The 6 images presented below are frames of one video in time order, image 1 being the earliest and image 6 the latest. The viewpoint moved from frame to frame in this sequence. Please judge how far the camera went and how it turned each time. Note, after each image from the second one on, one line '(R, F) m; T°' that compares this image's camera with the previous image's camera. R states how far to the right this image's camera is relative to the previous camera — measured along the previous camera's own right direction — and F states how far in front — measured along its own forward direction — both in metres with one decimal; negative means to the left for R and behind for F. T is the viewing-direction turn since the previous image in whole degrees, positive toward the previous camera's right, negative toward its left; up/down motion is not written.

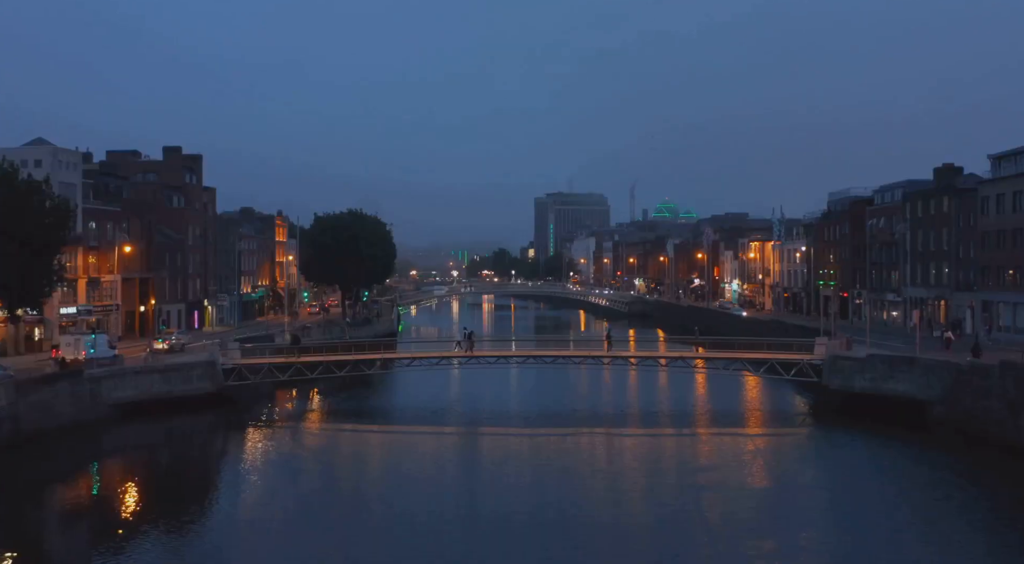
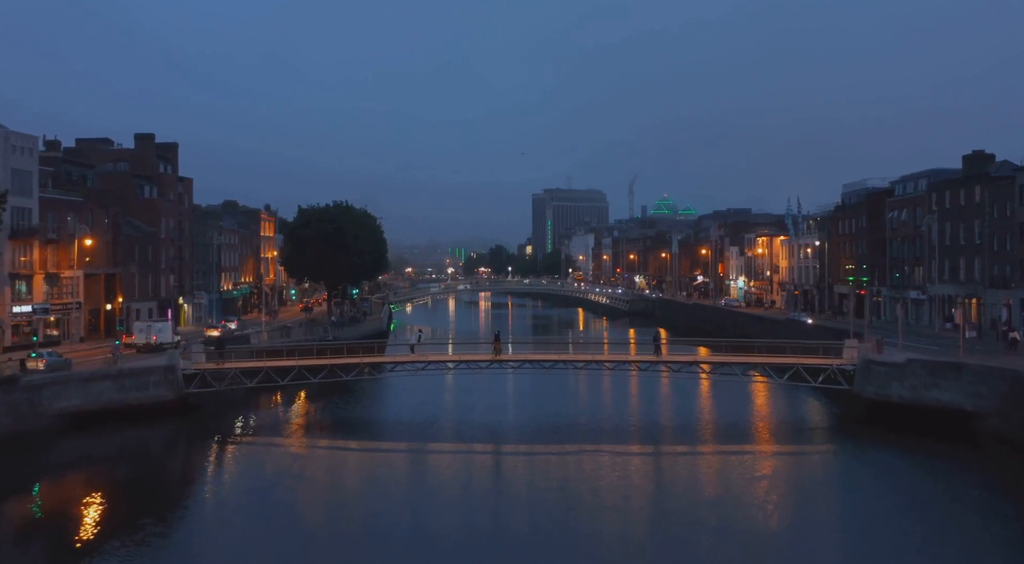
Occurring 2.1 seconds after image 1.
(+0.1, +4.9) m; 0°
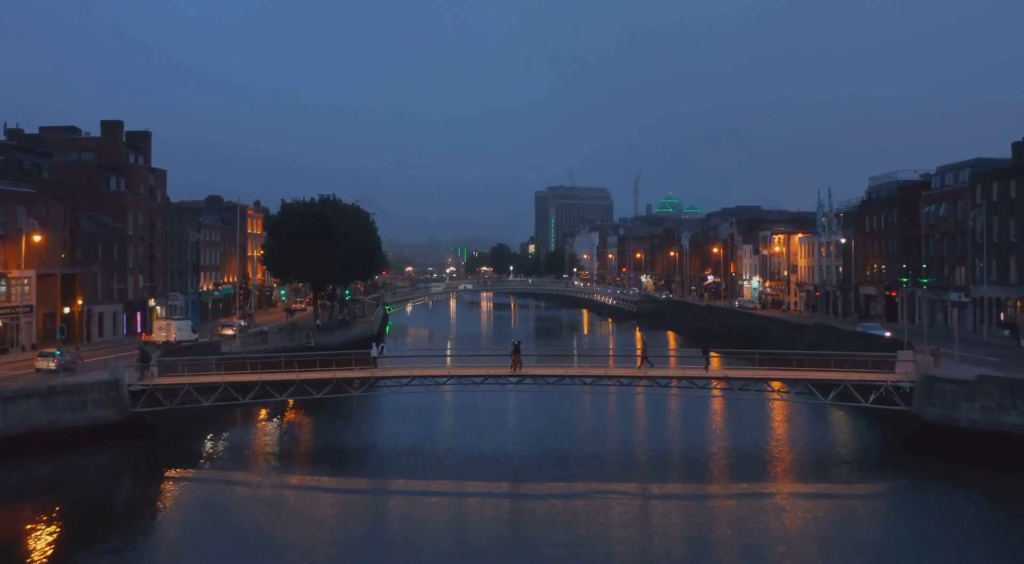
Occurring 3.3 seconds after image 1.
(+0.2, +6.0) m; 0°
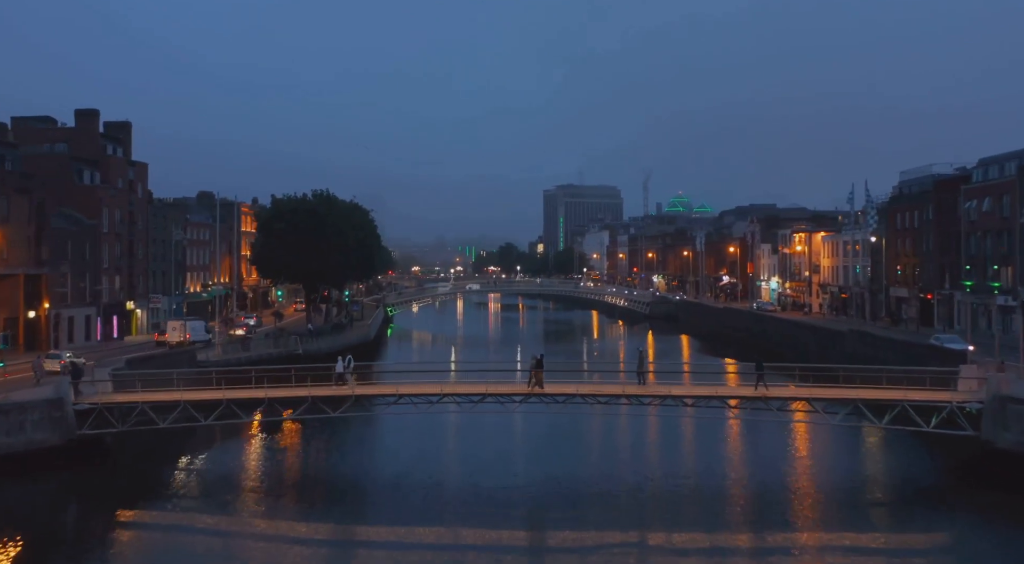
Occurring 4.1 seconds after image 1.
(+0.2, +4.8) m; -1°
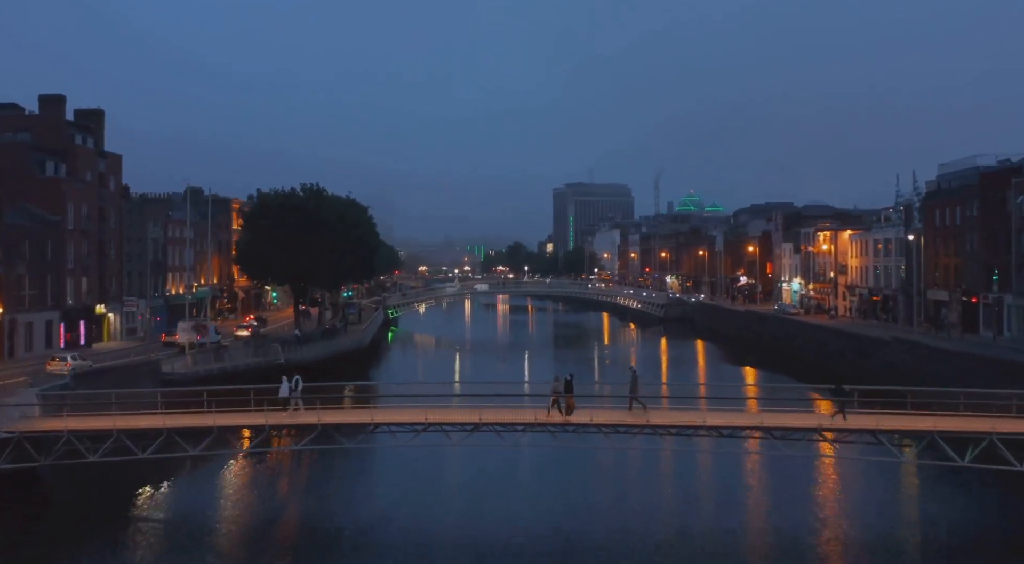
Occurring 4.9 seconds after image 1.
(+0.3, +5.4) m; -1°
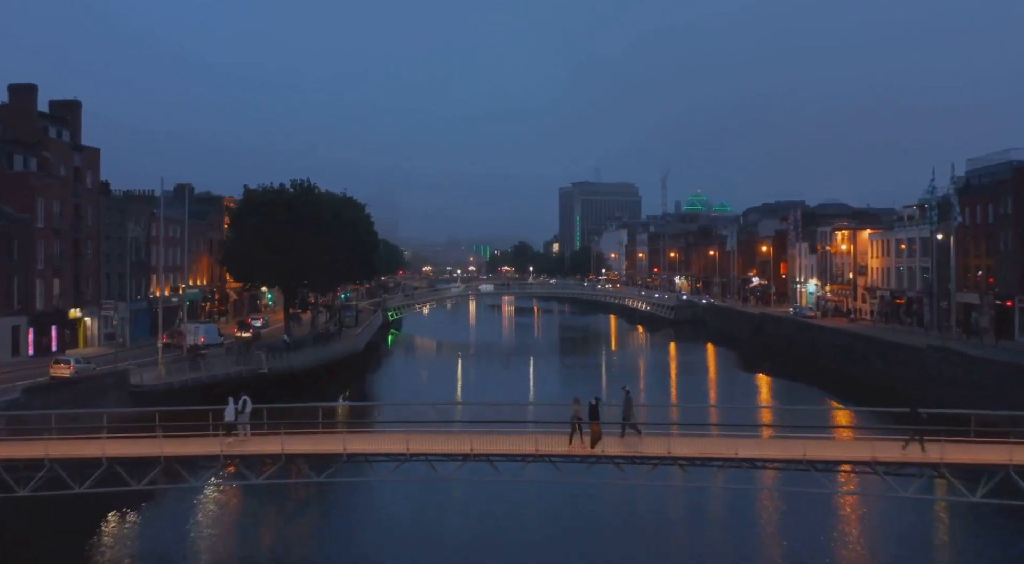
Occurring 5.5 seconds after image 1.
(+0.2, +3.7) m; 0°
